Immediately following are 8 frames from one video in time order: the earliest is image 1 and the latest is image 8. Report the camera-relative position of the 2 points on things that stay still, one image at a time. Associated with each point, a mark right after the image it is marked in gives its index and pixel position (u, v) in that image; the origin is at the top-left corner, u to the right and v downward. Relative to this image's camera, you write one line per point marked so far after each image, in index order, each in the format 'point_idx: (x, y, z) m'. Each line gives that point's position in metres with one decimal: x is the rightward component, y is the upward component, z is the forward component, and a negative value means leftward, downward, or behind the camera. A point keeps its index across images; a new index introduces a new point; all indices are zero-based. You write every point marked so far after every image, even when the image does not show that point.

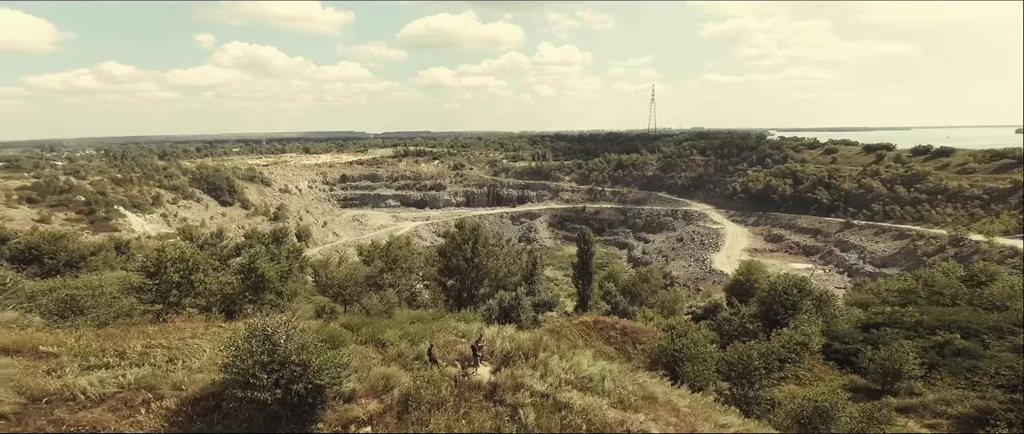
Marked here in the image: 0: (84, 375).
0: (-9.0, -3.5, +8.8) m
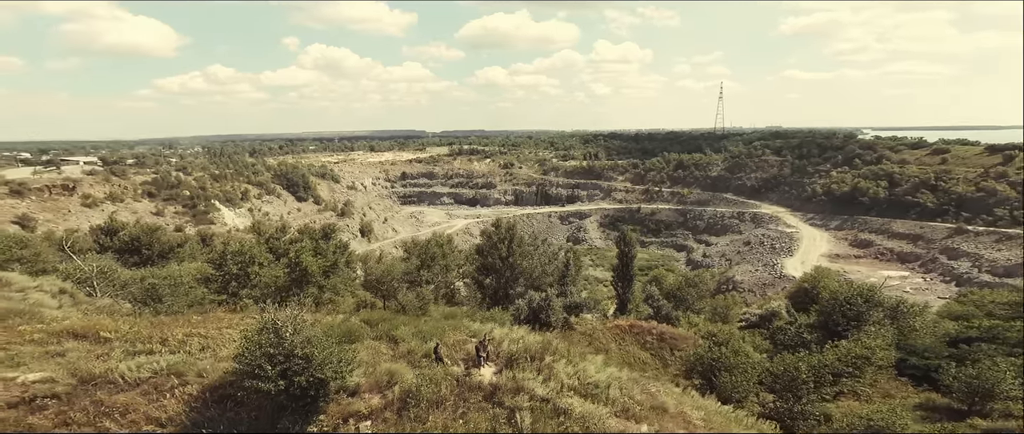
0: (-8.8, -3.4, +9.4) m
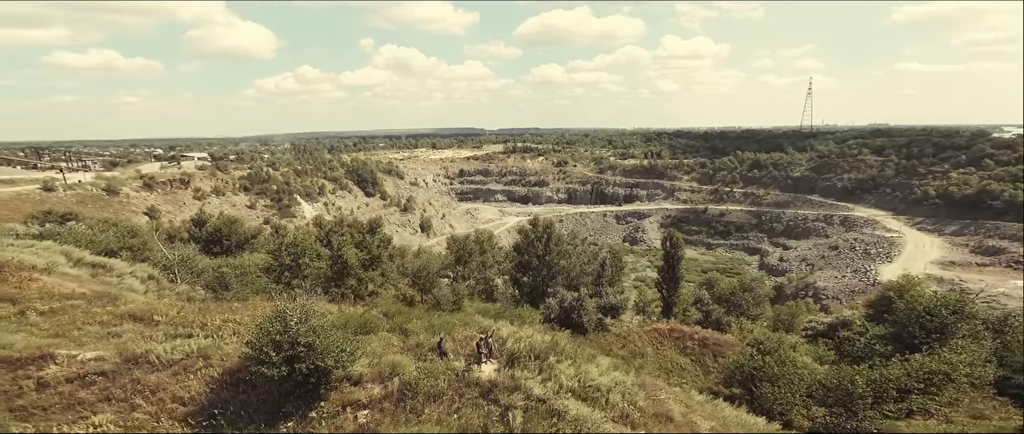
0: (-8.6, -3.2, +10.1) m
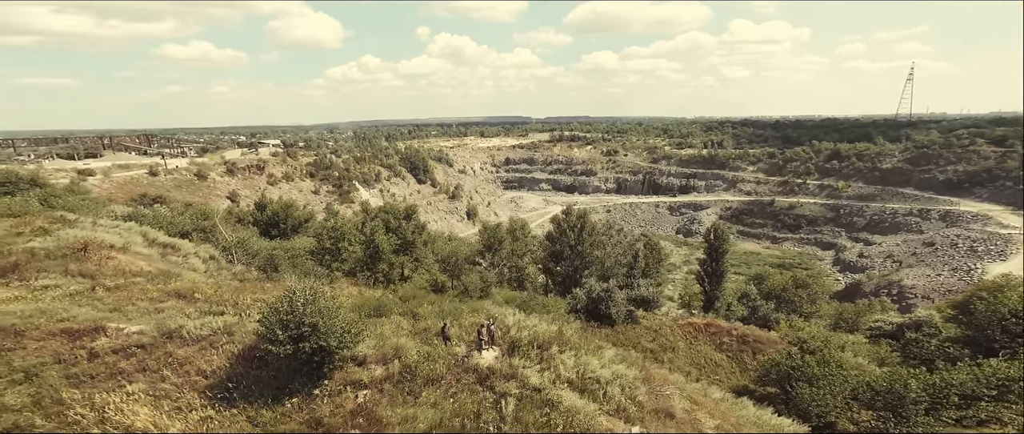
0: (-8.4, -2.7, +10.7) m
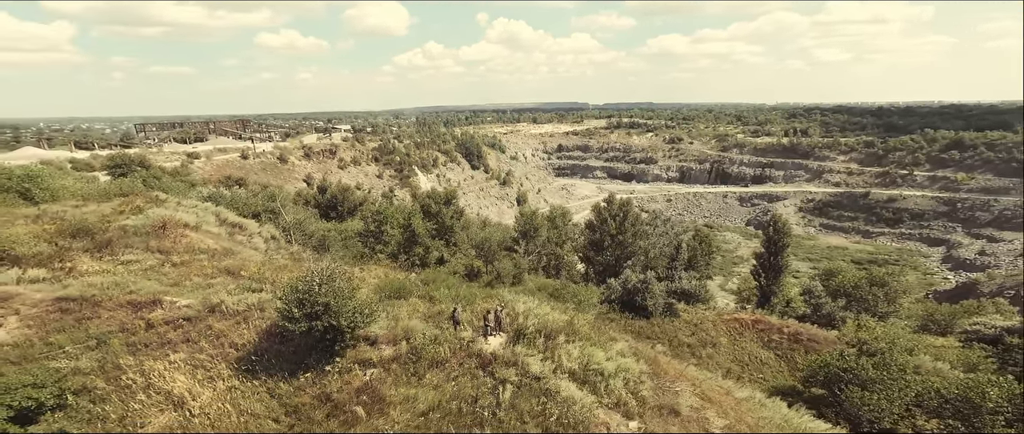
0: (-7.9, -2.2, +11.4) m
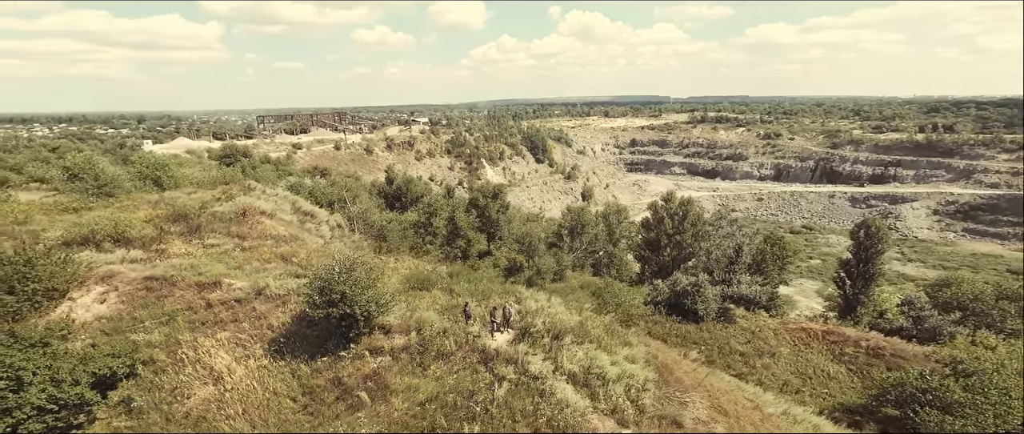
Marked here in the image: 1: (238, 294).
0: (-7.2, -1.9, +12.3) m
1: (-7.8, -2.1, +11.2) m
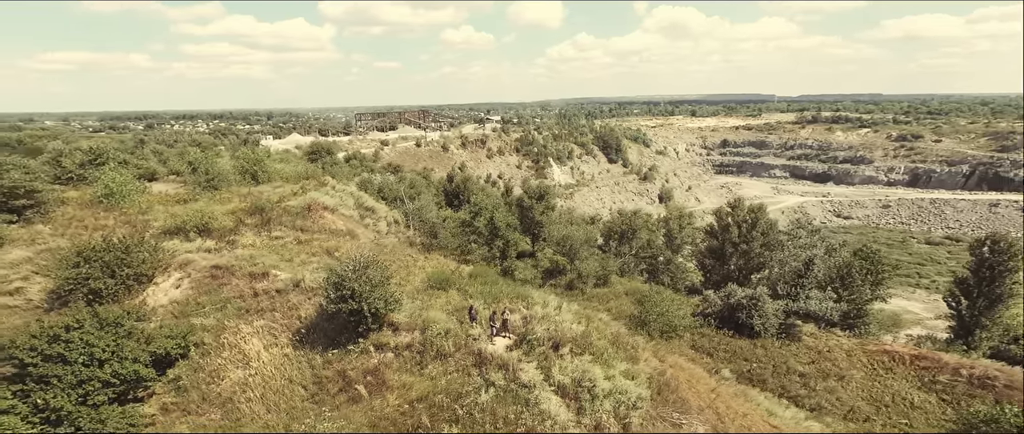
0: (-6.6, -1.9, +13.1) m
1: (-7.3, -2.0, +12.1) m
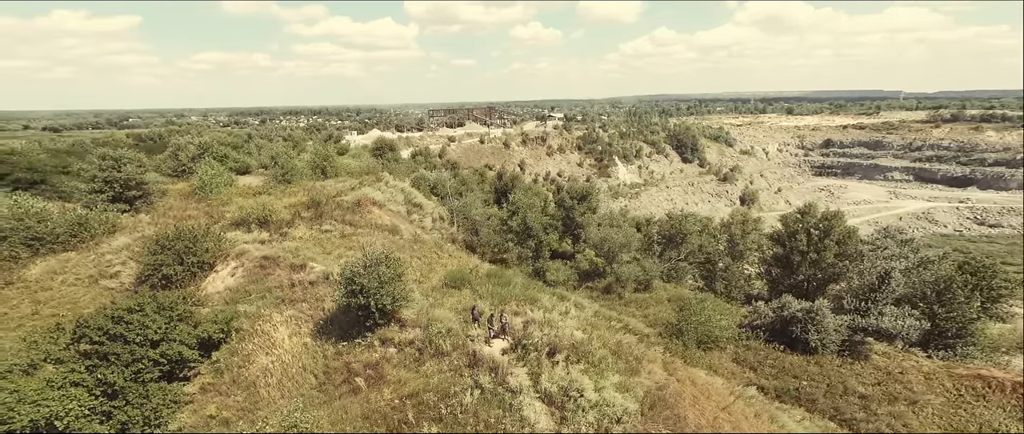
0: (-6.0, -1.7, +13.8) m
1: (-6.8, -1.9, +12.9) m
